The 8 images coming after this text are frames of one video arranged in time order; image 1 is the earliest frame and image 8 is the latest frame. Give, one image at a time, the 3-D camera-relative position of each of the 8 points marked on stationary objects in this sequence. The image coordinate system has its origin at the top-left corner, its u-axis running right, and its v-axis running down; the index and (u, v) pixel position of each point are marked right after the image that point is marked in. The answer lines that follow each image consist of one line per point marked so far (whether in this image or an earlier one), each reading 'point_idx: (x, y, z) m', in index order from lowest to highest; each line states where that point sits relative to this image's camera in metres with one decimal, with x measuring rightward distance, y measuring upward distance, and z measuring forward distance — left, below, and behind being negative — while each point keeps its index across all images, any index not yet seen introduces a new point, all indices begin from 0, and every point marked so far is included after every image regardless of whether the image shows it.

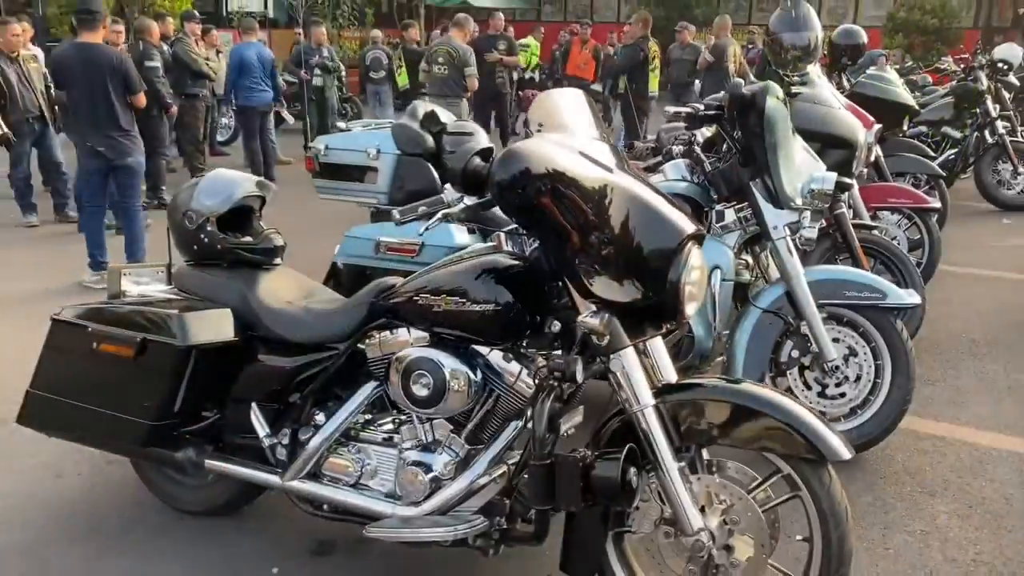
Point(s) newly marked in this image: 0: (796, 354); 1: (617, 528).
0: (+1.1, -0.3, +3.5) m
1: (+0.3, -0.7, +2.4) m
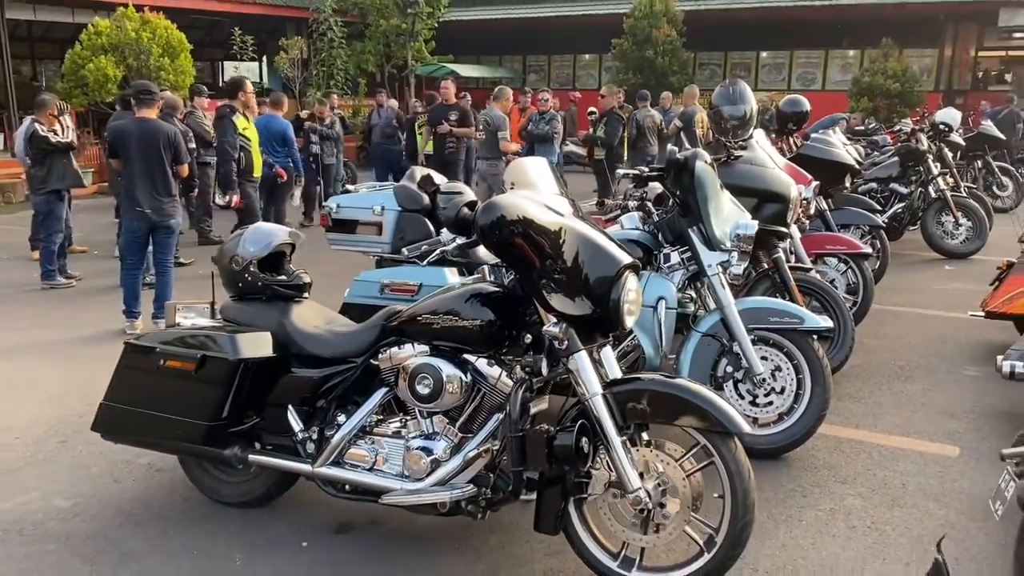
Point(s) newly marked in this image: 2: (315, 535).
0: (+1.0, -0.4, +4.2) m
1: (+0.2, -0.7, +3.1) m
2: (-0.8, -1.0, +3.6) m
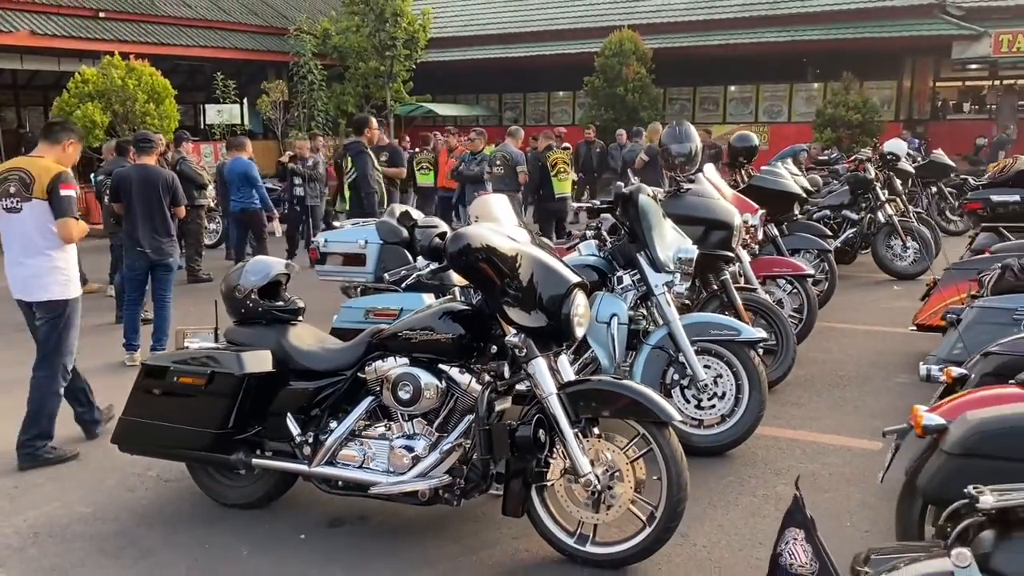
0: (+0.9, -0.5, +4.7) m
1: (+0.1, -0.8, +3.6) m
2: (-0.9, -1.1, +4.1) m
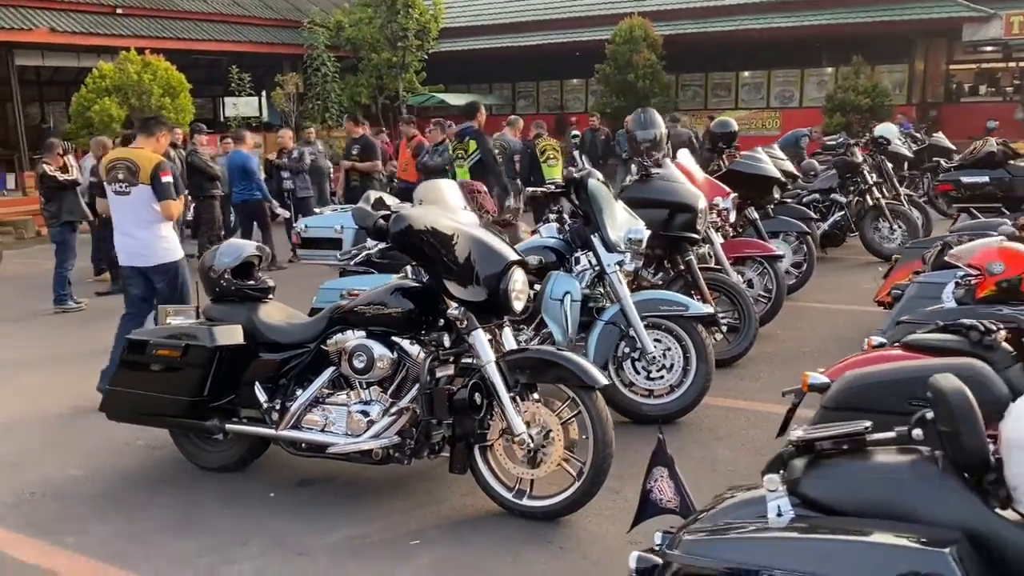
0: (+0.7, -0.4, +5.1) m
1: (-0.1, -0.7, +3.9) m
2: (-1.1, -1.0, +4.4) m
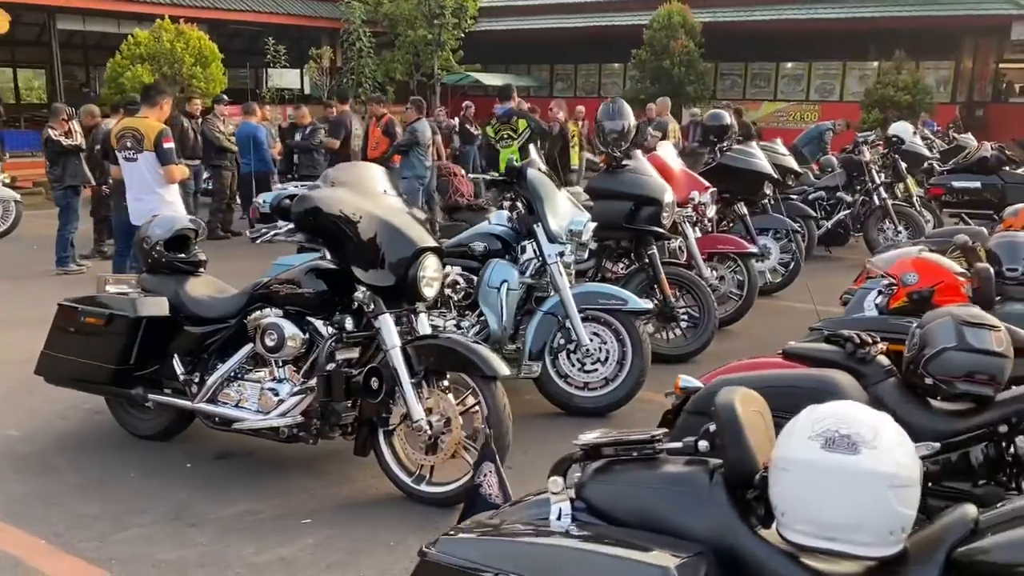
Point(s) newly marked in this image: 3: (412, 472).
0: (+0.3, -0.3, +5.0) m
1: (-0.6, -0.6, +4.0) m
2: (-1.6, -0.9, +4.5) m
3: (-0.5, -0.8, +4.0) m
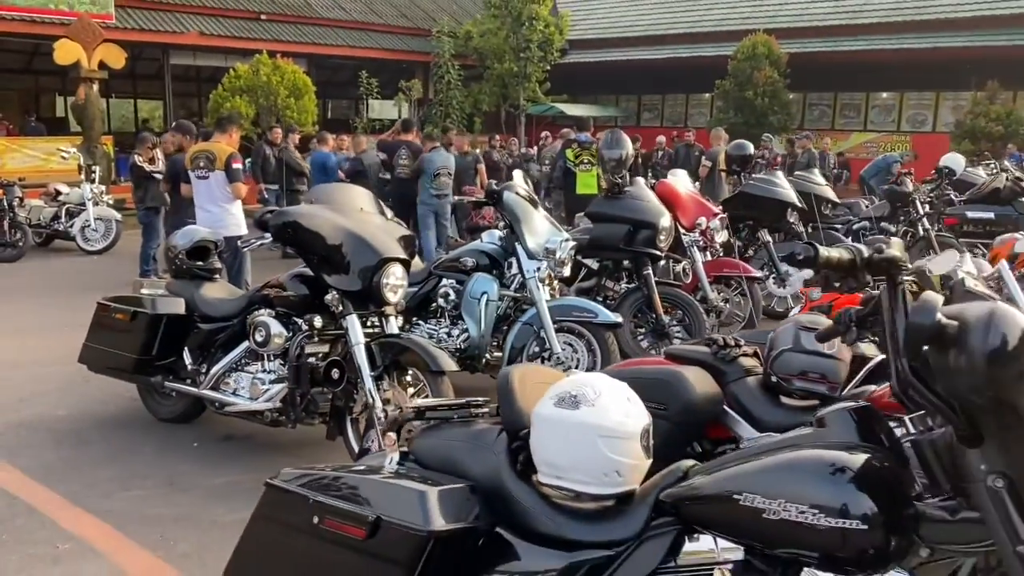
0: (+0.2, -0.4, +5.5) m
1: (-0.8, -0.6, +4.5) m
2: (-1.8, -0.9, +5.2) m
3: (-0.7, -0.9, +4.5) m
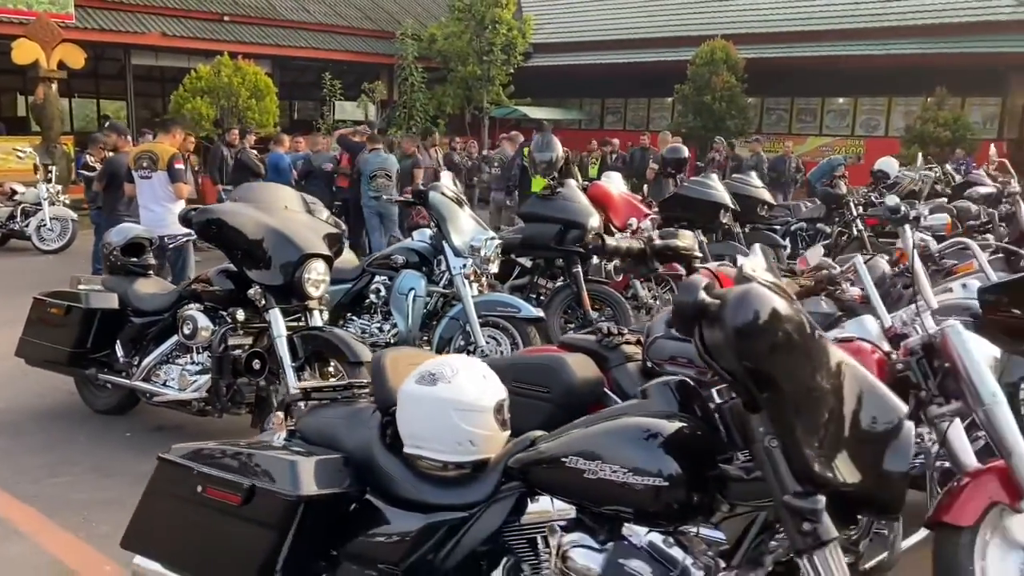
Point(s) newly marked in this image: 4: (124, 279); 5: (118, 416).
0: (-0.3, -0.4, +5.7) m
1: (-1.3, -0.6, +4.7) m
2: (-2.2, -0.9, +5.3) m
3: (-1.2, -0.8, +4.7) m
4: (-2.4, +0.1, +5.4) m
5: (-2.5, -0.8, +5.6) m
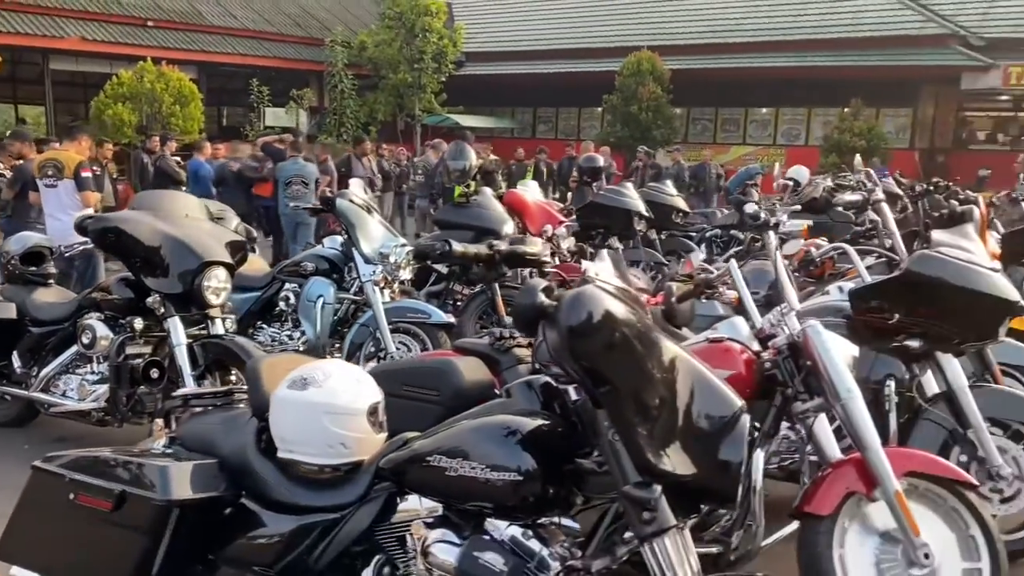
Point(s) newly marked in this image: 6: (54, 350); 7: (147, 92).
0: (-0.9, -0.4, +5.8) m
1: (-1.8, -0.7, +4.7) m
2: (-2.8, -0.9, +5.2) m
3: (-1.7, -0.9, +4.7) m
4: (-2.9, 0.0, +5.3) m
5: (-3.0, -0.9, +5.4) m
6: (-2.6, -0.4, +5.1) m
7: (-7.7, +4.0, +18.4) m
